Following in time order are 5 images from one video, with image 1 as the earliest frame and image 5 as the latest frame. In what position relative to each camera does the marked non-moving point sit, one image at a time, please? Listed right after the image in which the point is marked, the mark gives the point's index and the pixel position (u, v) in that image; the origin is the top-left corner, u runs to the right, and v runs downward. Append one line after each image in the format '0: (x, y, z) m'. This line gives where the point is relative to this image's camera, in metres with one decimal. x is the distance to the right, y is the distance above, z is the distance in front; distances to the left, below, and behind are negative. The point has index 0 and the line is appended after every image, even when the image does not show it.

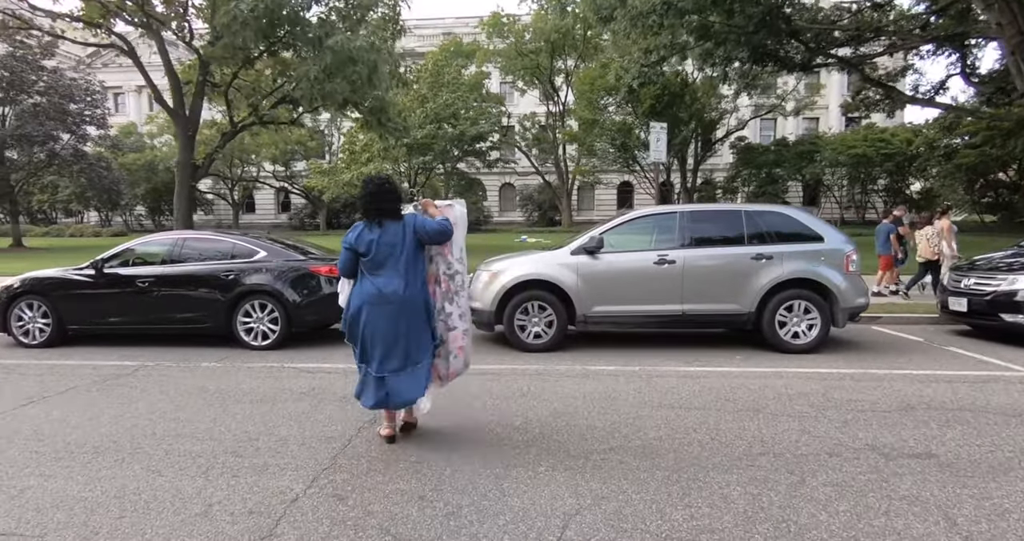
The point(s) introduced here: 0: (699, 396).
0: (+1.8, -1.2, +5.4) m
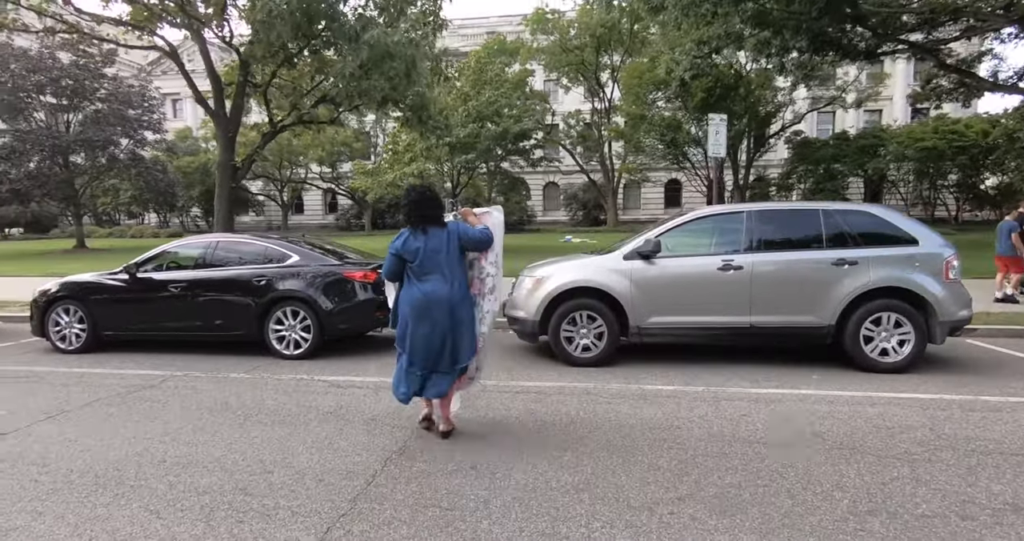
0: (+2.2, -1.3, +4.6) m
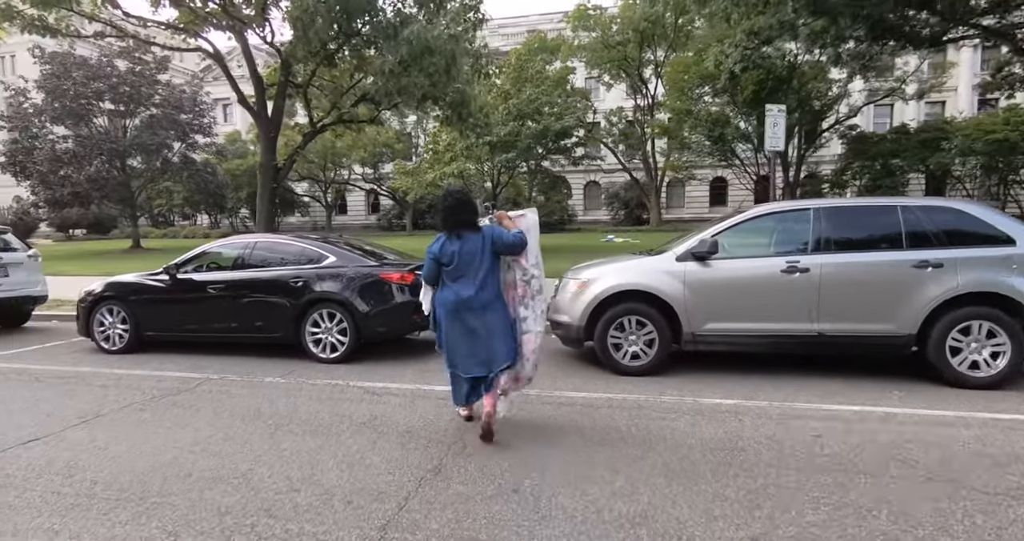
0: (+2.5, -1.3, +4.1) m
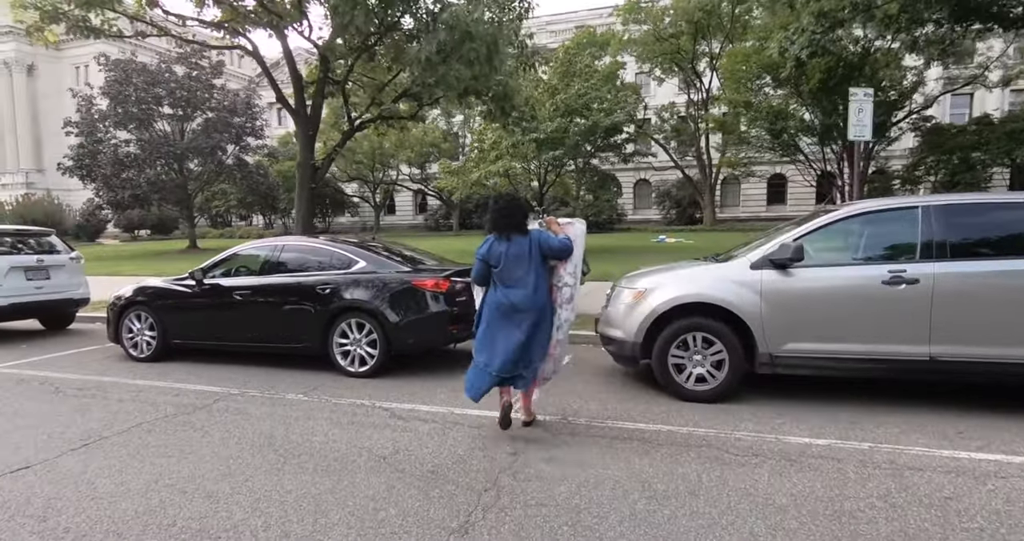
0: (+2.7, -1.4, +3.1) m
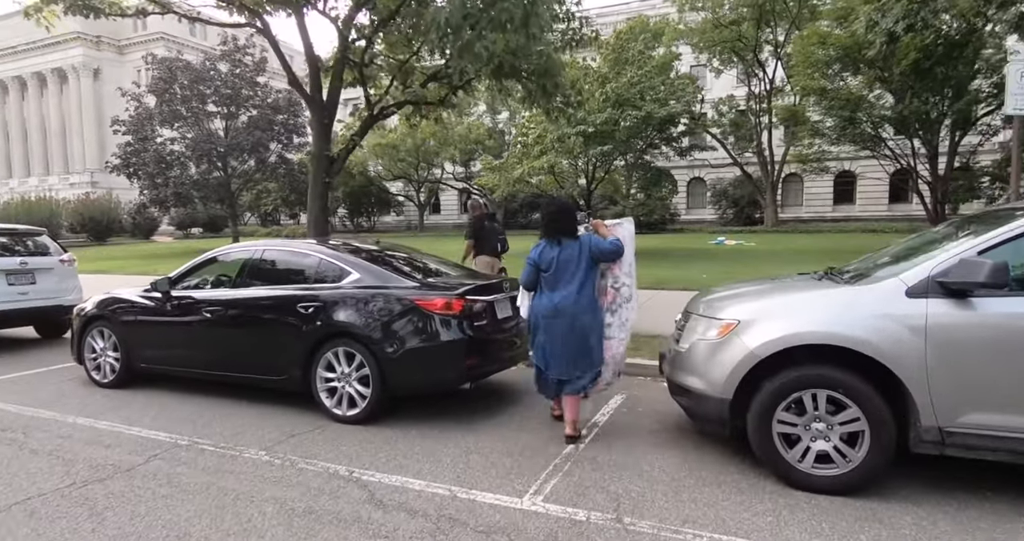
0: (+2.7, -1.6, +1.2) m
